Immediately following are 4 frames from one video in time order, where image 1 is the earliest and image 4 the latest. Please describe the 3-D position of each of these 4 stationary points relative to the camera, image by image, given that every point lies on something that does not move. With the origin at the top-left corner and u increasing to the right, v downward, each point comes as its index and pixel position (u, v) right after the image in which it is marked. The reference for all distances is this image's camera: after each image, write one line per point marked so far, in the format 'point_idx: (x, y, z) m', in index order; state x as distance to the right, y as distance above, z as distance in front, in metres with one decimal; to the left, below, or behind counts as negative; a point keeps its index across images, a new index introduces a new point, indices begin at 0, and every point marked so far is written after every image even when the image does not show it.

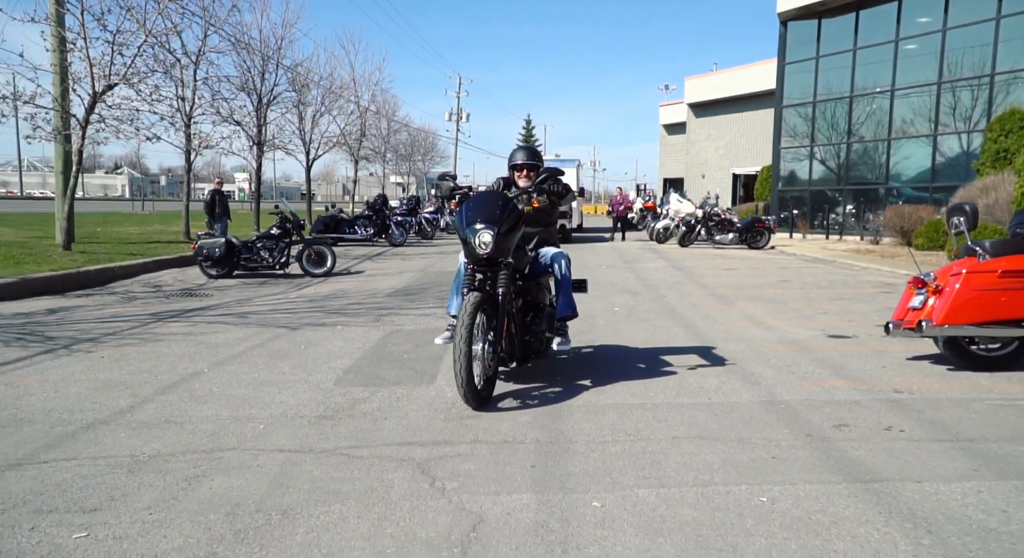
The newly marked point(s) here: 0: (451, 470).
0: (-0.4, -1.1, +4.7) m
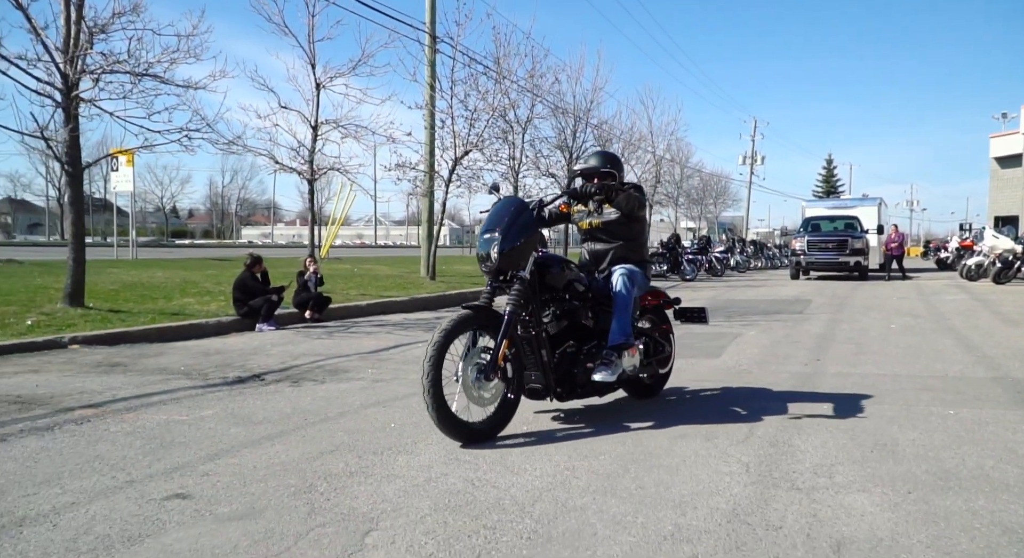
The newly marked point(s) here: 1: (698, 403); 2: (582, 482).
0: (+2.0, -1.0, +7.3) m
1: (+1.5, -1.0, +6.5) m
2: (+0.4, -1.1, +4.2) m
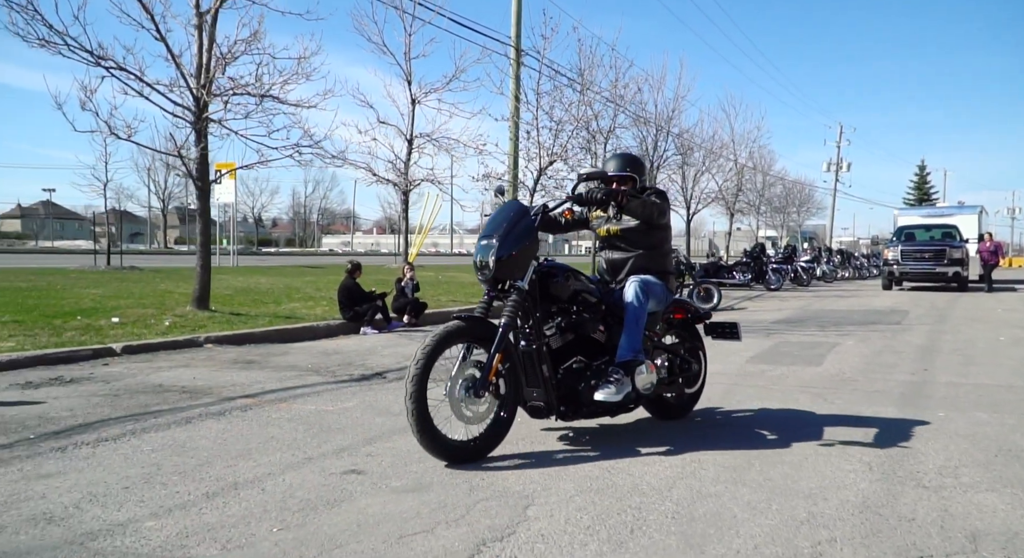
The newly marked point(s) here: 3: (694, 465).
0: (+3.0, -1.1, +7.5) m
1: (+2.5, -1.1, +6.7) m
2: (+1.1, -1.1, +4.5) m
3: (+1.1, -1.1, +4.7) m
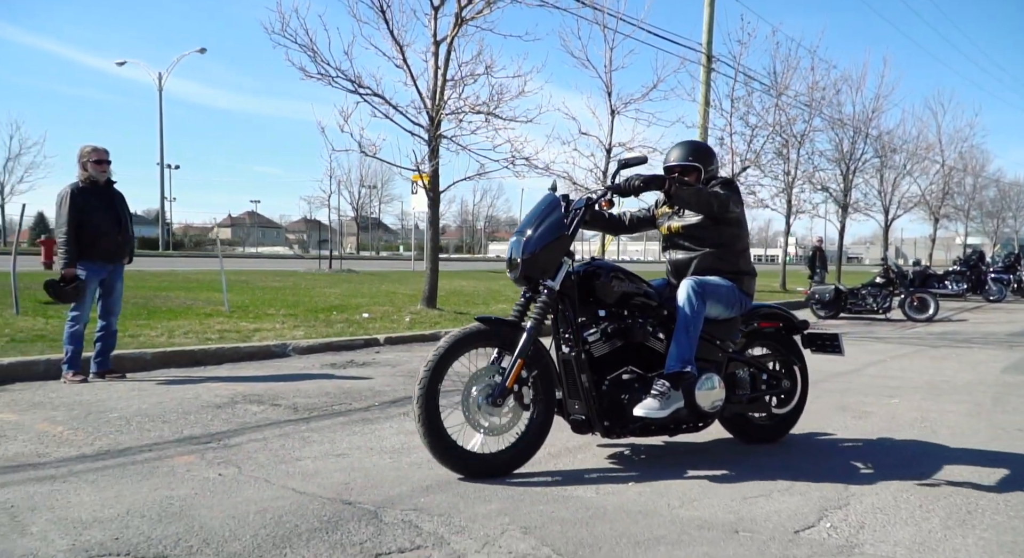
0: (+5.2, -1.1, +7.0) m
1: (+4.5, -1.1, +6.4) m
2: (+2.7, -1.1, +4.5) m
3: (+2.7, -1.0, +4.7) m
